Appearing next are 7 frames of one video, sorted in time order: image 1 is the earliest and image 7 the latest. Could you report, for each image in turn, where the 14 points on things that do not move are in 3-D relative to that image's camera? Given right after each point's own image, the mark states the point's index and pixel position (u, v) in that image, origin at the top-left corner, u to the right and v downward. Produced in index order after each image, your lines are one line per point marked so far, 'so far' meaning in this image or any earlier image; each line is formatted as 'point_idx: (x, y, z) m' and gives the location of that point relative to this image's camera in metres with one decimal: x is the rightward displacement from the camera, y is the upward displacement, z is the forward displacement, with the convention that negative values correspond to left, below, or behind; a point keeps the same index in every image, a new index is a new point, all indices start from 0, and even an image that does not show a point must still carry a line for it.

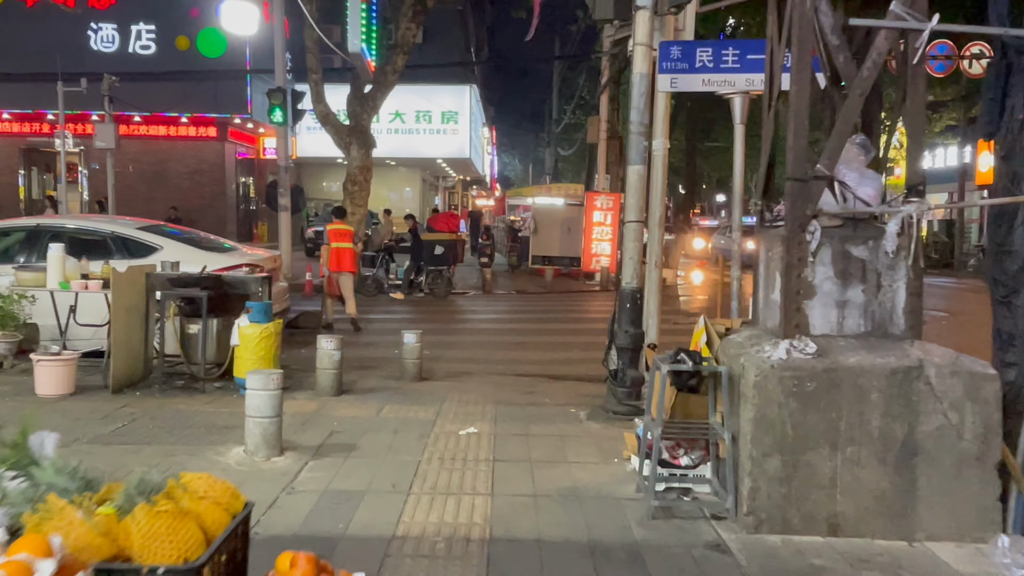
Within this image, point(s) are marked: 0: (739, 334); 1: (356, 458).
0: (+1.3, -0.3, +4.7) m
1: (-1.0, -1.1, +5.3) m
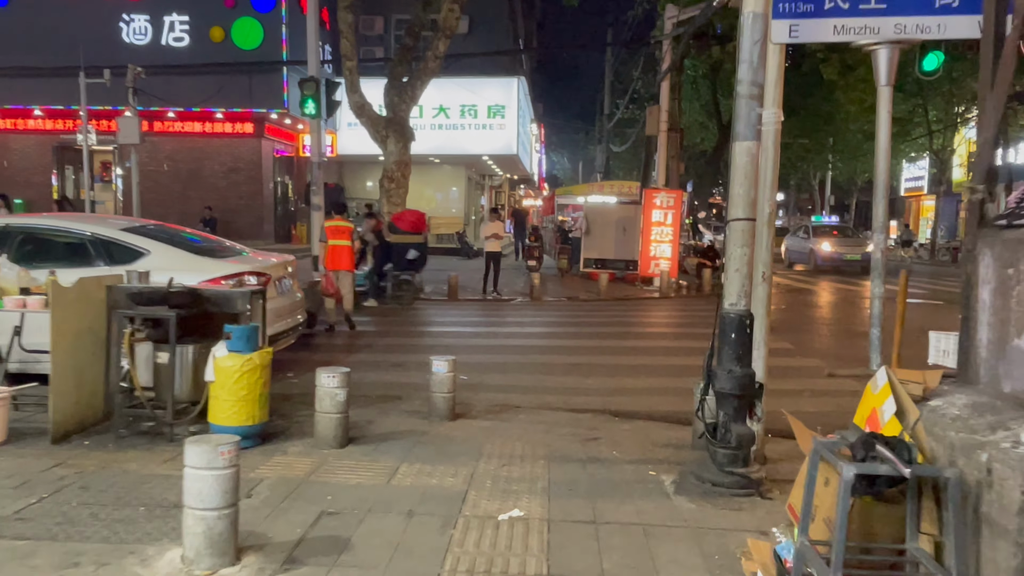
0: (+1.6, -0.4, +2.9) m
1: (-0.7, -1.2, +3.6) m
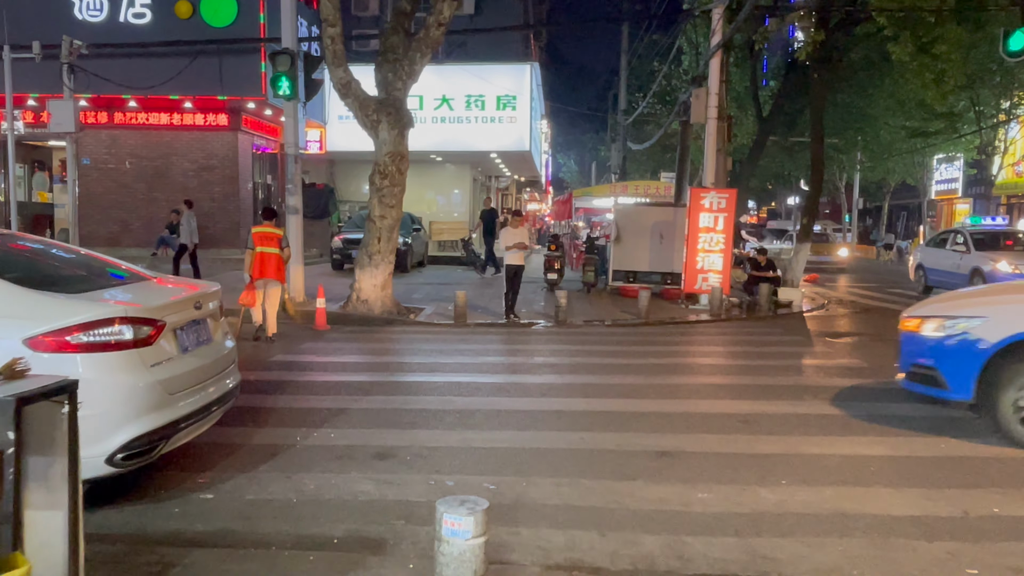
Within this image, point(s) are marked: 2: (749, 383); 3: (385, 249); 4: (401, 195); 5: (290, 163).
0: (+2.0, -0.7, -0.5) m
1: (-0.4, -1.5, +0.2) m
2: (+2.7, -1.0, +9.0) m
3: (-2.2, +0.7, +14.3) m
4: (-2.0, +1.6, +14.3) m
5: (-4.1, +2.3, +15.1) m
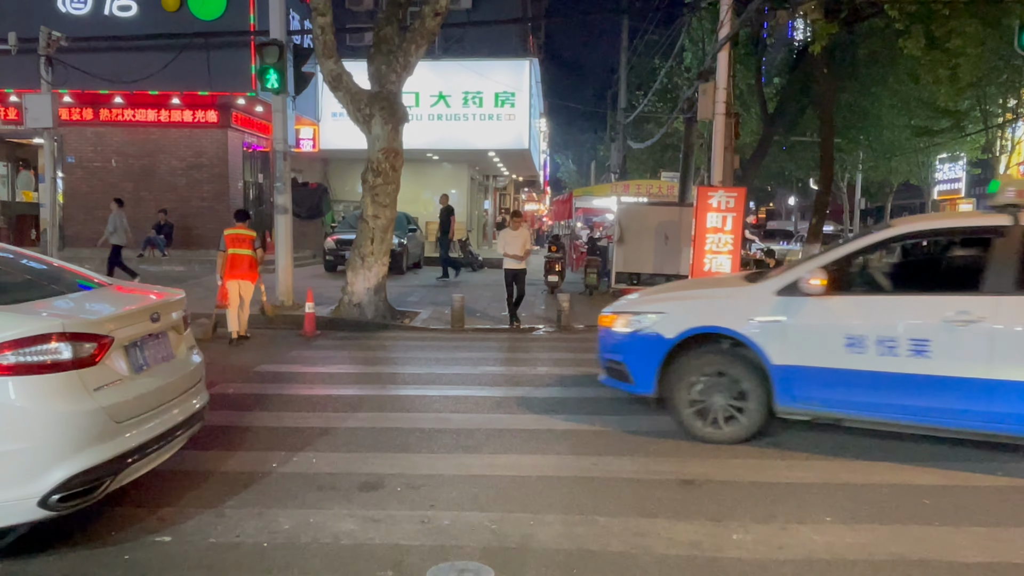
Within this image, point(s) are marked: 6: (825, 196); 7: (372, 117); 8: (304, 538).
0: (+2.0, -0.7, -1.1) m
1: (-0.3, -1.6, -0.5) m
2: (+2.7, -1.1, +8.3) m
3: (-2.2, +0.6, +13.6) m
4: (-2.0, +1.6, +13.6) m
5: (-4.1, +2.2, +14.4) m
6: (+7.5, +2.2, +19.6) m
7: (-2.3, +2.8, +13.2) m
8: (-1.1, -1.3, +4.4) m
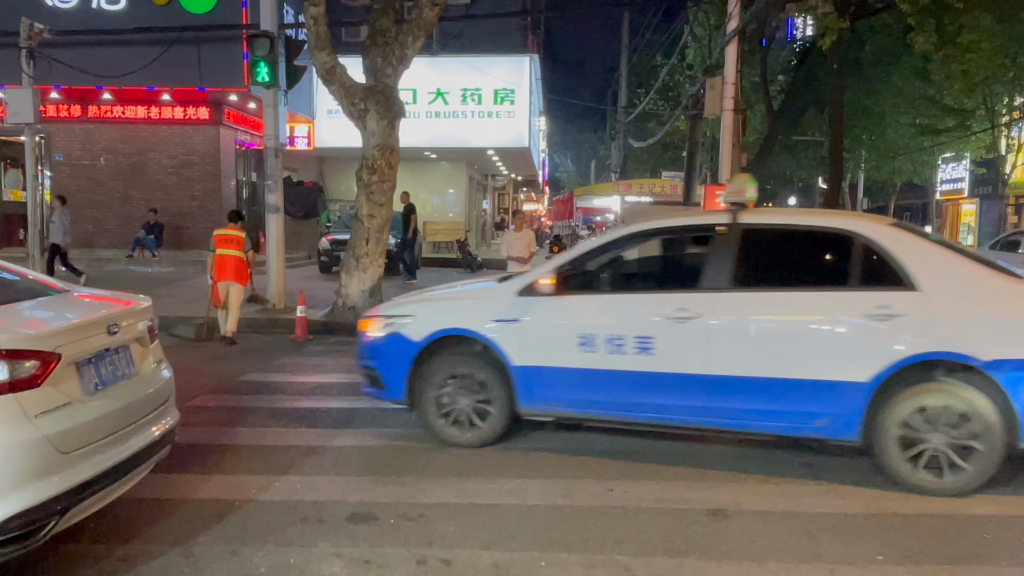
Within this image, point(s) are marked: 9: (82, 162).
0: (+2.1, -0.8, -1.7) m
1: (-0.2, -1.6, -1.1) m
2: (+2.7, -1.1, +7.7) m
3: (-2.2, +0.6, +13.0) m
4: (-1.9, +1.5, +13.0) m
5: (-4.1, +2.2, +13.8) m
6: (+7.5, +2.2, +19.0) m
7: (-2.2, +2.7, +12.6) m
8: (-1.1, -1.4, +3.8) m
9: (-10.5, +3.1, +19.8) m
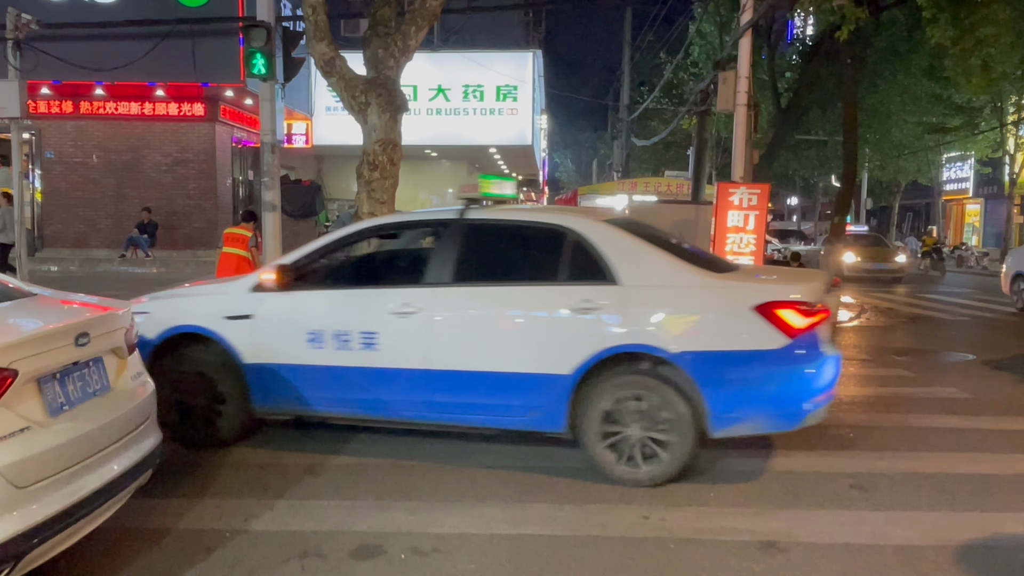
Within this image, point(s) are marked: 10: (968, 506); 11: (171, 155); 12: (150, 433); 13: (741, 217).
0: (+2.2, -0.8, -2.2) m
1: (-0.1, -1.6, -1.6) m
2: (+2.8, -1.2, +7.2) m
3: (-2.1, +0.6, +12.5) m
4: (-1.8, +1.5, +12.5) m
5: (-4.0, +2.2, +13.2) m
6: (+7.6, +2.2, +18.5) m
7: (-2.1, +2.7, +12.1) m
8: (-0.9, -1.4, +3.3) m
9: (-10.4, +3.0, +19.3) m
10: (+2.7, -1.3, +4.8) m
11: (-8.1, +3.1, +19.2) m
12: (-1.8, -0.7, +4.1) m
13: (+4.1, +1.3, +14.6) m
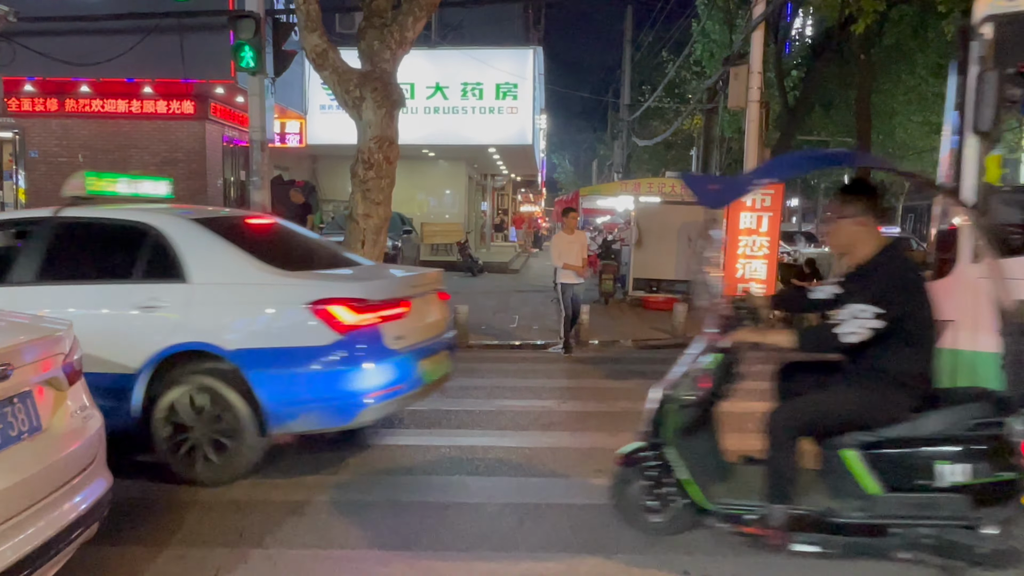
0: (+2.3, -0.9, -2.9) m
1: (0.0, -1.7, -2.3) m
2: (+2.9, -1.2, +6.6) m
3: (-2.1, +0.5, +11.8) m
4: (-1.8, +1.4, +11.8) m
5: (-3.9, +2.1, +12.6) m
6: (+7.6, +2.1, +17.9) m
7: (-2.1, +2.6, +11.4) m
8: (-0.8, -1.5, +2.6) m
9: (-10.4, +2.9, +18.5) m
10: (+2.8, -1.4, +4.1) m
11: (-8.0, +3.0, +18.5) m
12: (-1.8, -0.8, +3.4) m
13: (+4.1, +1.2, +13.9) m
